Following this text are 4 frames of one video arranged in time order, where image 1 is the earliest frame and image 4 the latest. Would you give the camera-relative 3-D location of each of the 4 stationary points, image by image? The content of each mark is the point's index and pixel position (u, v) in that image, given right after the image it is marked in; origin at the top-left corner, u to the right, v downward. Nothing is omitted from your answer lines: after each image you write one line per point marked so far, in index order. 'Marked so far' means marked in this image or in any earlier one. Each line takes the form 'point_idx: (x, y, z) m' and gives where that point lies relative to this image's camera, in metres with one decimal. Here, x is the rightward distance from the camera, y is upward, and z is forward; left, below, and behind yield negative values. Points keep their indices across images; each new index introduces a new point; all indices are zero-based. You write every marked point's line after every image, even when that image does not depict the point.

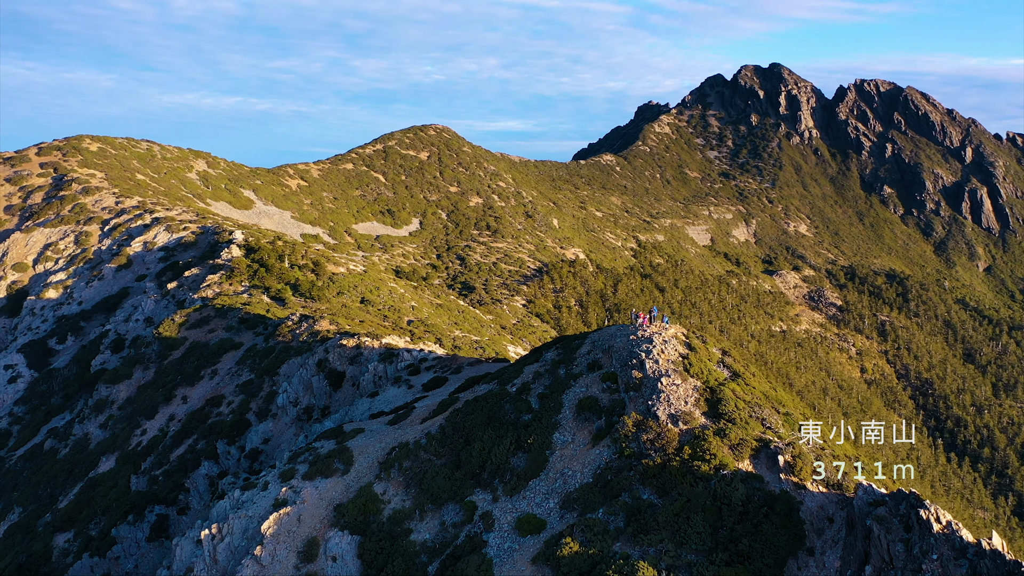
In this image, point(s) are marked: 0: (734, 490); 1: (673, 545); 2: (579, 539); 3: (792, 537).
0: (+8.7, -7.9, +19.7) m
1: (+6.1, -9.6, +18.8) m
2: (+2.6, -9.9, +19.8) m
3: (+10.4, -9.1, +18.3) m
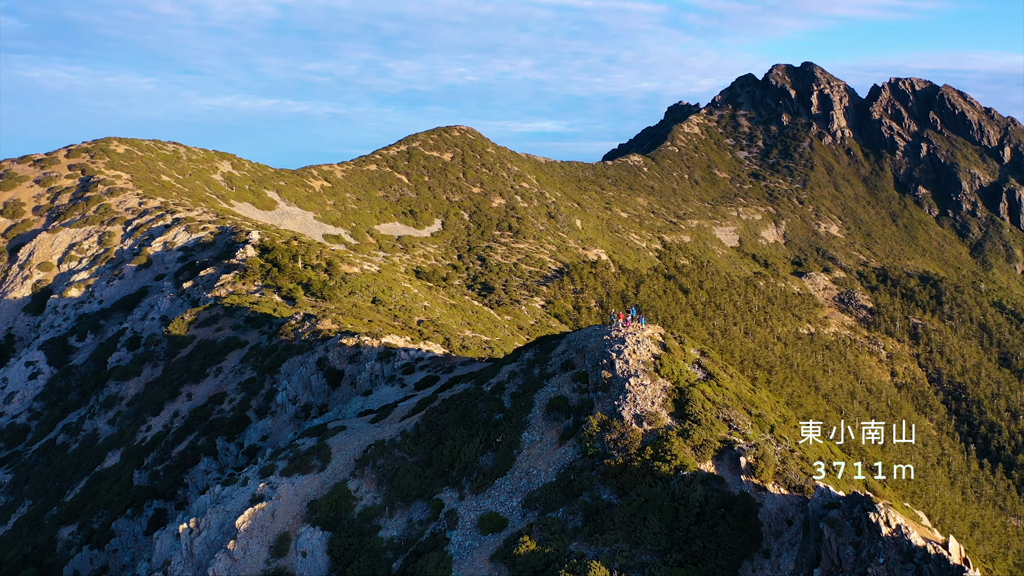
0: (+7.0, -8.0, +19.6) m
1: (+4.4, -9.6, +18.8) m
2: (+1.0, -9.9, +19.9) m
3: (+8.7, -9.1, +18.2) m
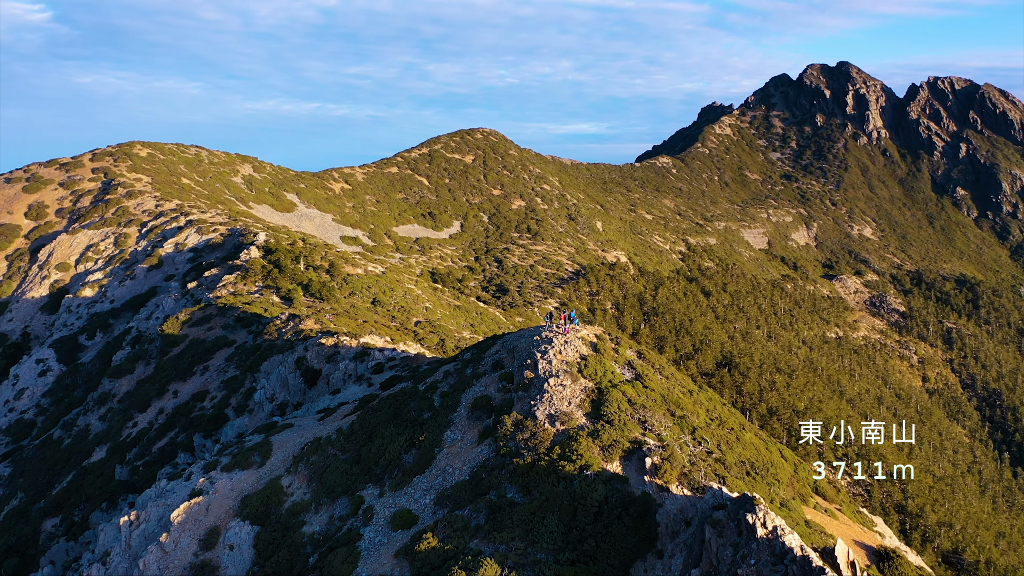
0: (+3.2, -8.0, +19.7) m
1: (+0.5, -9.6, +18.9) m
2: (-2.9, -9.9, +20.1) m
3: (+4.7, -9.1, +18.2) m
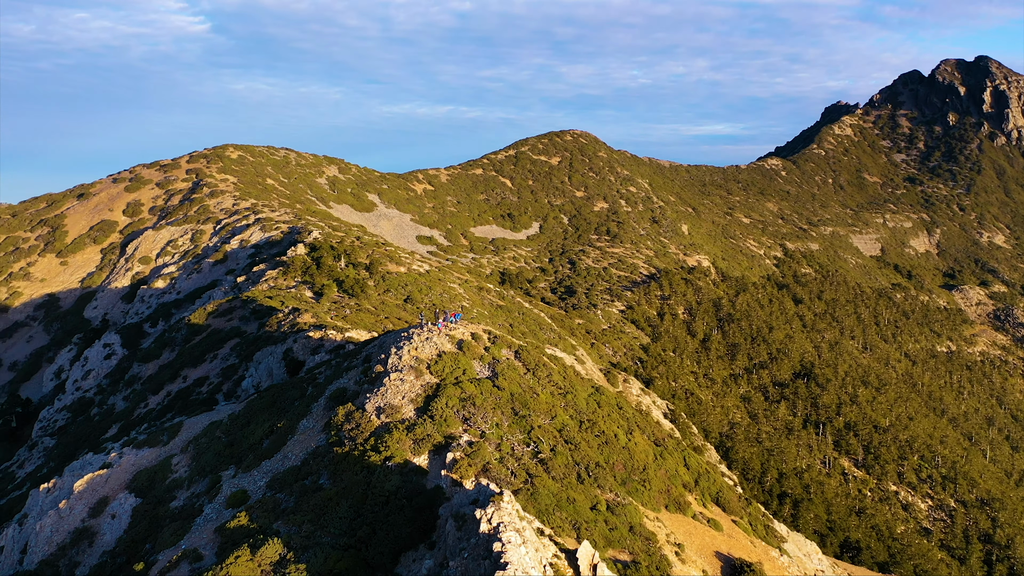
0: (-5.1, -7.9, +20.4) m
1: (-7.9, -9.5, +19.9) m
2: (-11.1, -9.7, +21.5) m
3: (-3.7, -9.0, +18.7) m
